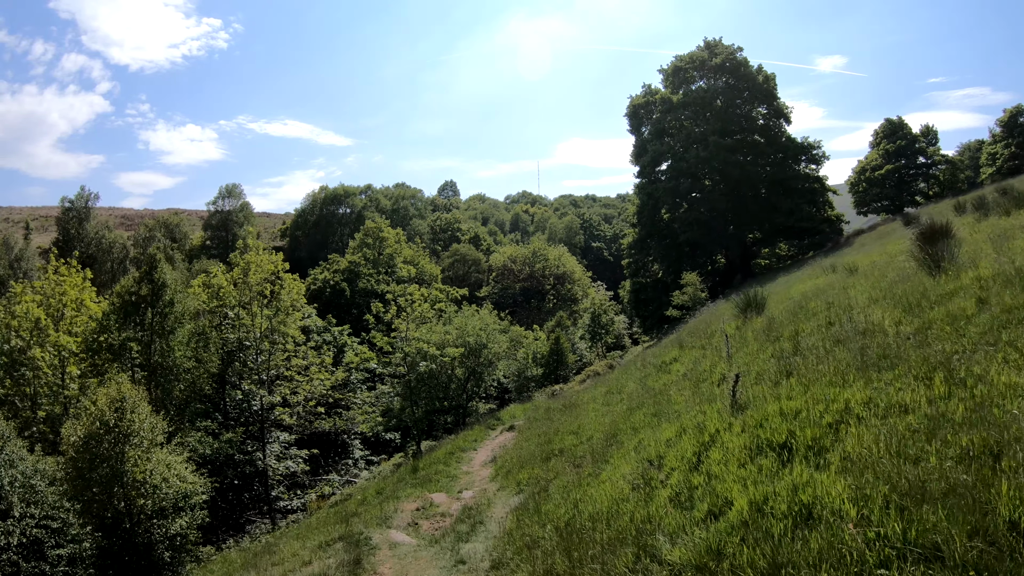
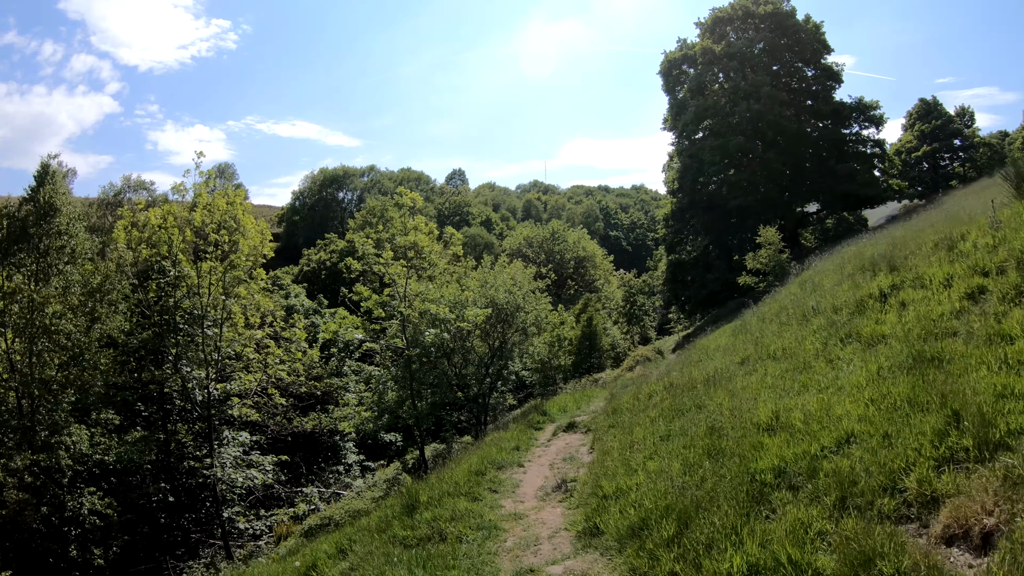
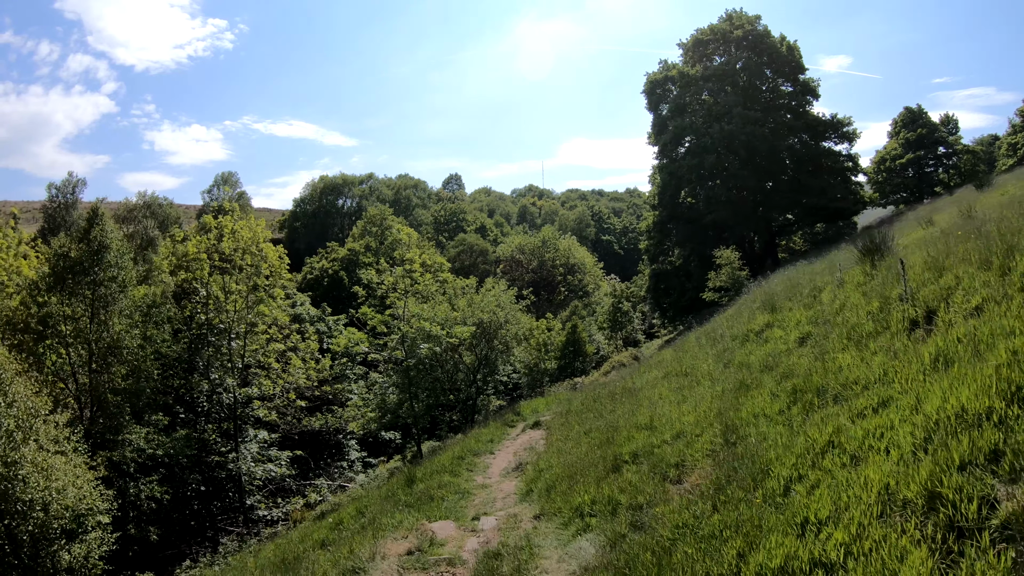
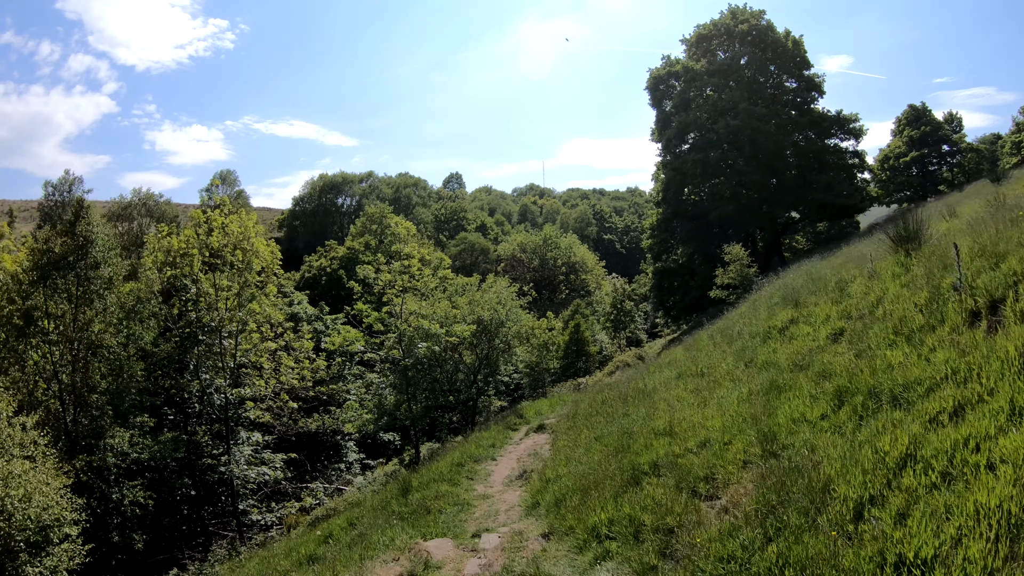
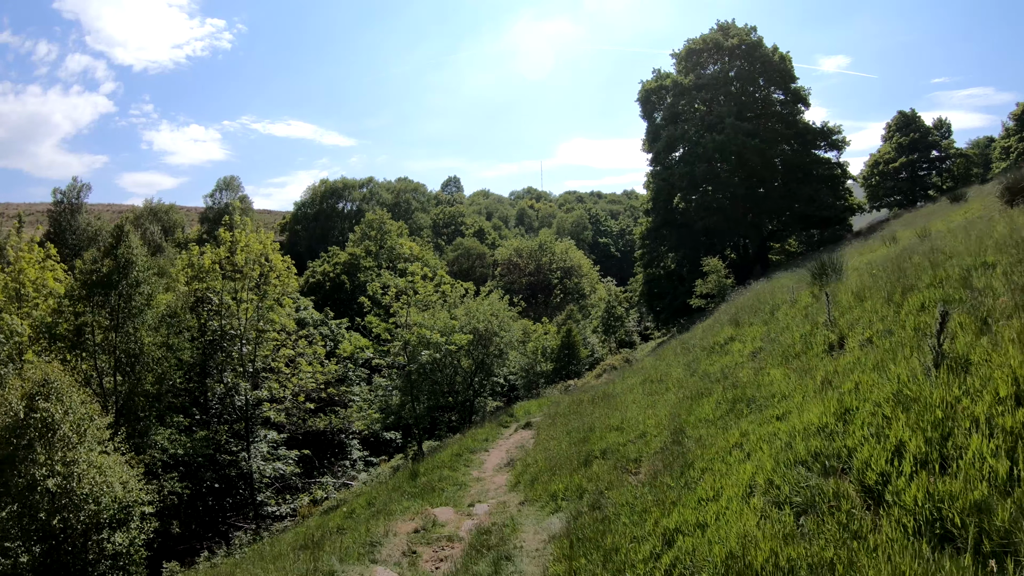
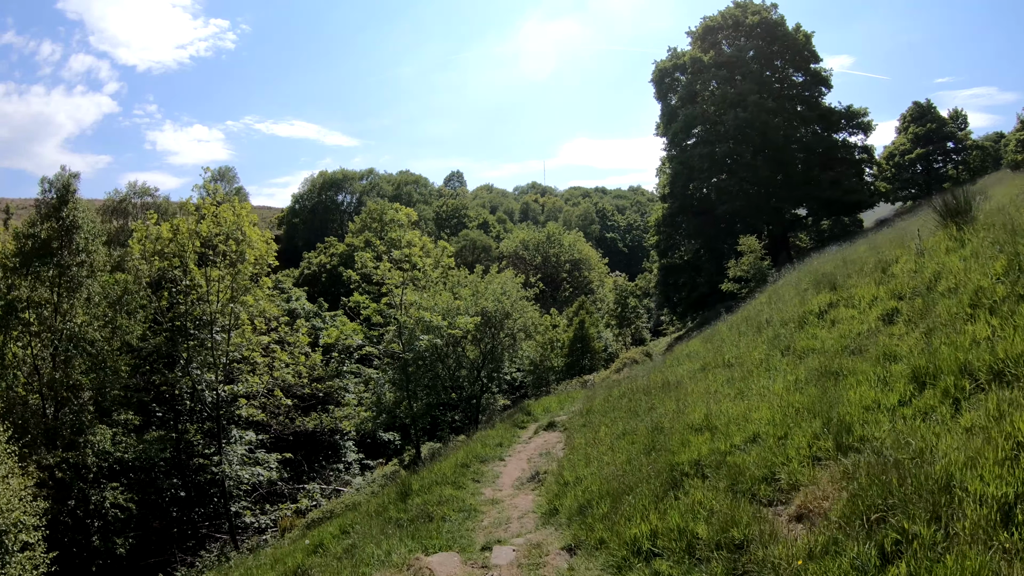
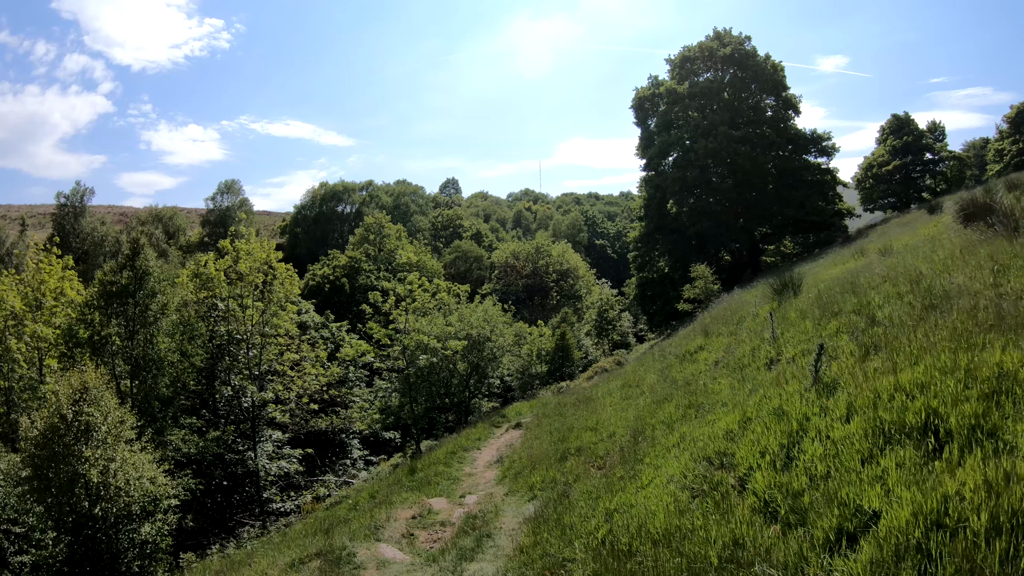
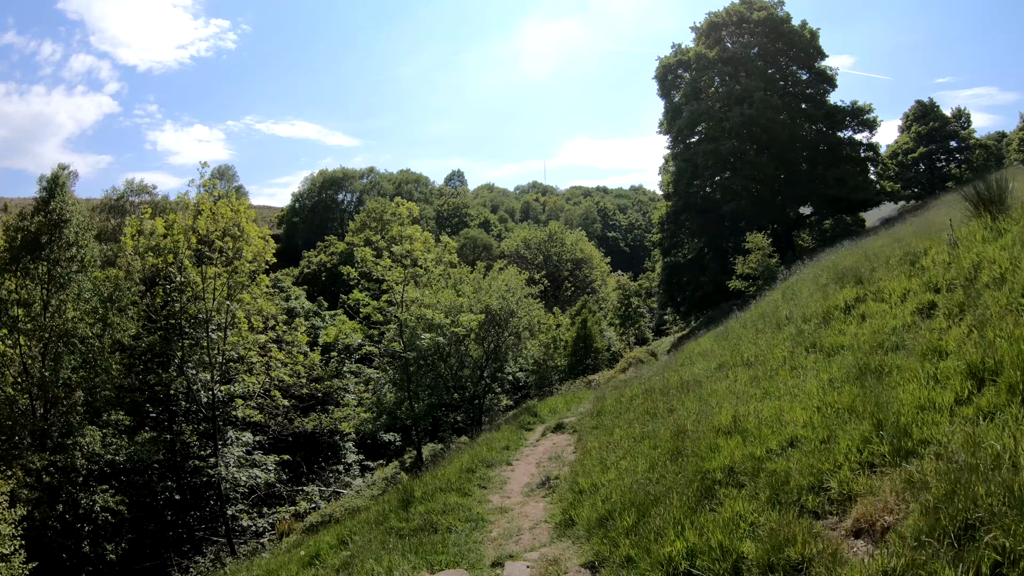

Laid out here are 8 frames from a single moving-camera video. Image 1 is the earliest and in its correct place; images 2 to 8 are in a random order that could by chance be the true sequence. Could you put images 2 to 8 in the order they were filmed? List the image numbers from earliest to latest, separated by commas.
7, 5, 3, 4, 6, 8, 2
